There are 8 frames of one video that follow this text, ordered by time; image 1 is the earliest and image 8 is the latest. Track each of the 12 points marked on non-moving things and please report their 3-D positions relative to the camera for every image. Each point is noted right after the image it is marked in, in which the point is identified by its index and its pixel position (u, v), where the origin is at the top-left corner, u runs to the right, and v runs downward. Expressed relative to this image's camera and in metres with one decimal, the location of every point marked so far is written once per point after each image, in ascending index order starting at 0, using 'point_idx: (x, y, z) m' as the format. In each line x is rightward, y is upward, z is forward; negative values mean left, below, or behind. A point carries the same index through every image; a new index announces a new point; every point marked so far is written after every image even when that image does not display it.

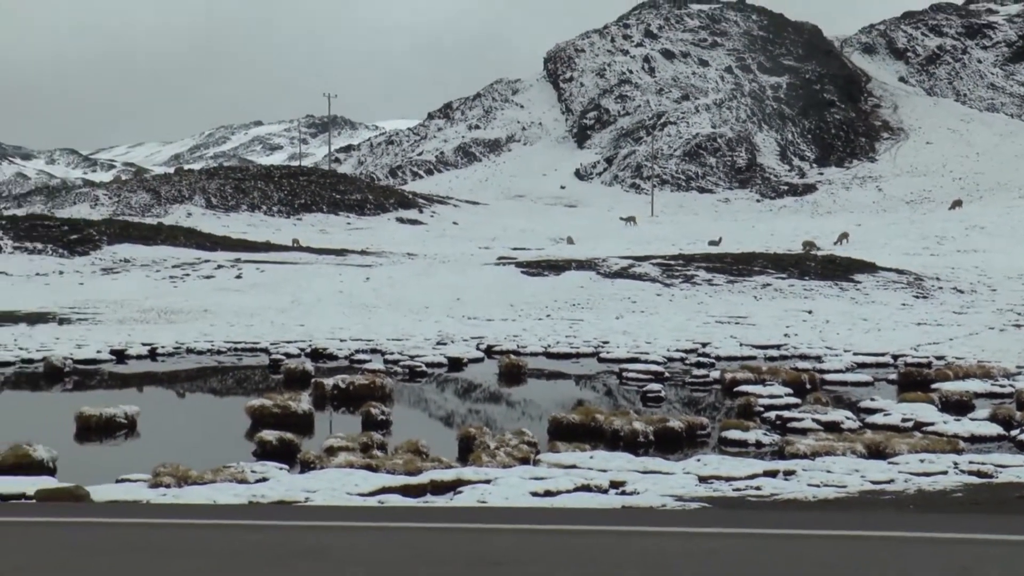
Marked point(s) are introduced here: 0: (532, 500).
0: (+0.1, -1.2, +7.9) m
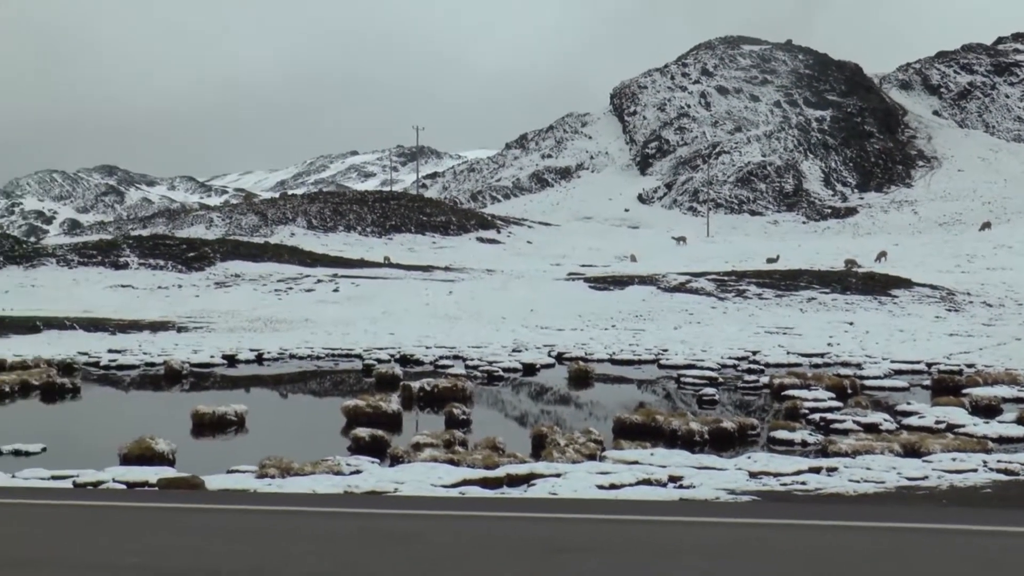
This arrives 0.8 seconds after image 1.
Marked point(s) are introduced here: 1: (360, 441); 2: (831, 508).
0: (+0.6, -1.3, +8.7) m
1: (-1.2, -1.1, +10.6) m
2: (+2.0, -1.4, +8.2) m
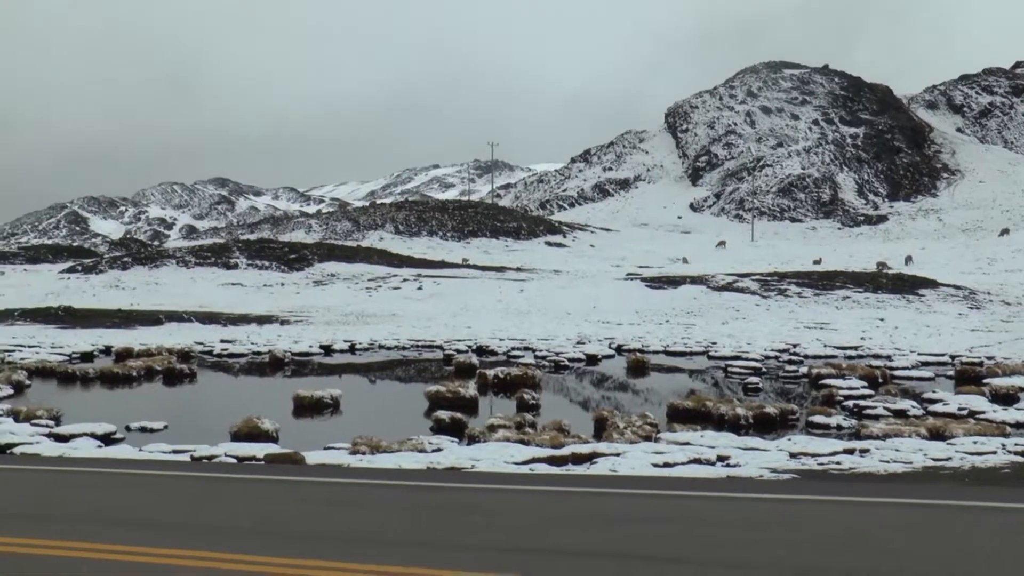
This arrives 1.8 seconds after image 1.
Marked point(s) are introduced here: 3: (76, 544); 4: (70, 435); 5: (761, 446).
0: (+1.0, -1.3, +9.7) m
1: (-0.6, -1.1, +11.7) m
2: (+2.4, -1.4, +9.2) m
3: (-2.6, -1.7, +8.1) m
4: (-3.4, -1.2, +10.5) m
5: (+1.9, -1.2, +10.2) m
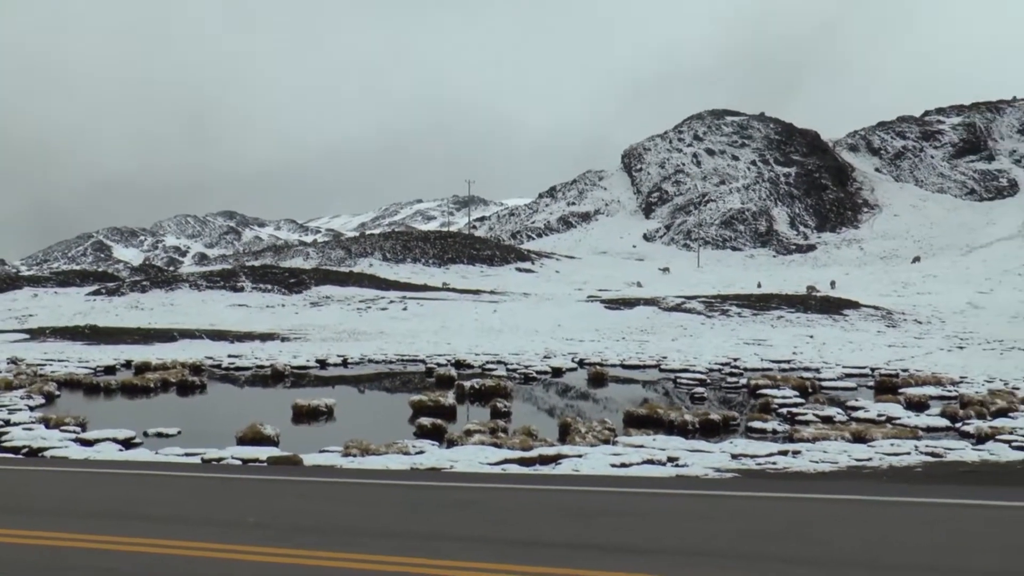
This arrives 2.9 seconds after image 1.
0: (+0.8, -1.5, +10.9) m
1: (-0.9, -1.3, +12.9) m
2: (+2.2, -1.5, +10.4) m
3: (-2.7, -1.8, +9.3) m
4: (-3.7, -1.3, +11.7) m
5: (+1.7, -1.4, +11.5) m
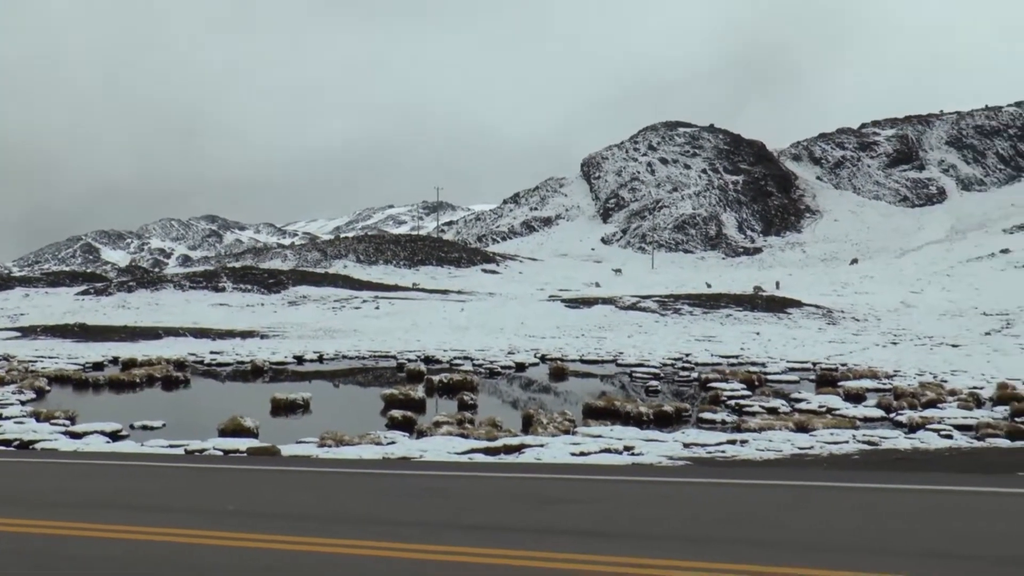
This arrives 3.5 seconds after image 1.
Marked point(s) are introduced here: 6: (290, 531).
0: (+0.5, -1.5, +11.6) m
1: (-1.2, -1.3, +13.5) m
2: (+2.0, -1.5, +11.1) m
3: (-3.0, -1.8, +9.9) m
4: (-4.0, -1.3, +12.3) m
5: (+1.4, -1.4, +12.2) m
6: (-1.6, -1.8, +9.7) m
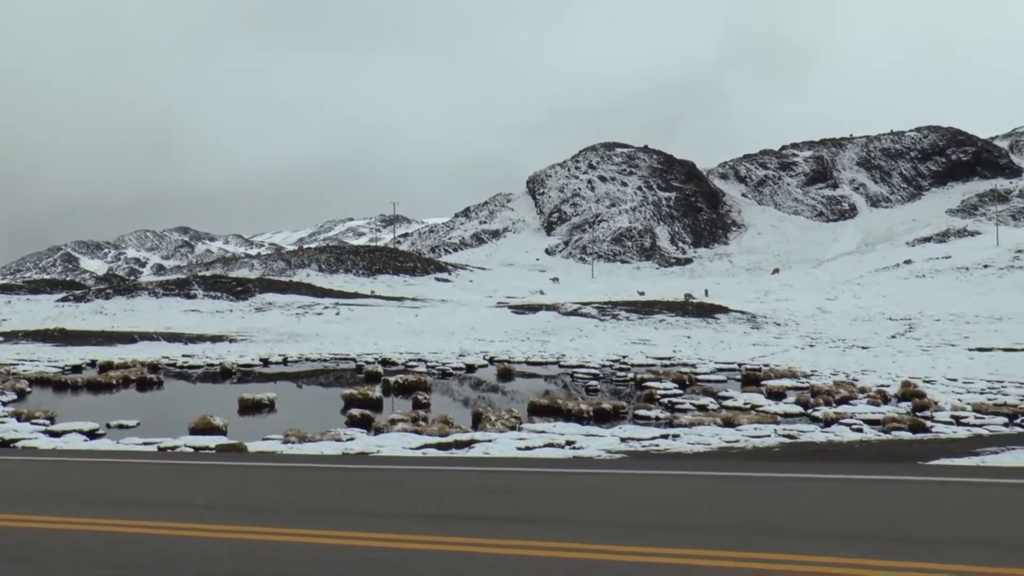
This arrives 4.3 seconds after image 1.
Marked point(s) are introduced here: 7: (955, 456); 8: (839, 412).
0: (+0.1, -1.6, +12.6) m
1: (-1.8, -1.4, +14.4) m
2: (+1.5, -1.6, +12.2) m
3: (-3.4, -1.9, +10.7) m
4: (-4.5, -1.4, +13.1) m
5: (+0.9, -1.5, +13.2) m
6: (-2.0, -1.8, +10.5) m
7: (+3.8, -1.4, +11.3) m
8: (+3.4, -1.3, +13.5) m
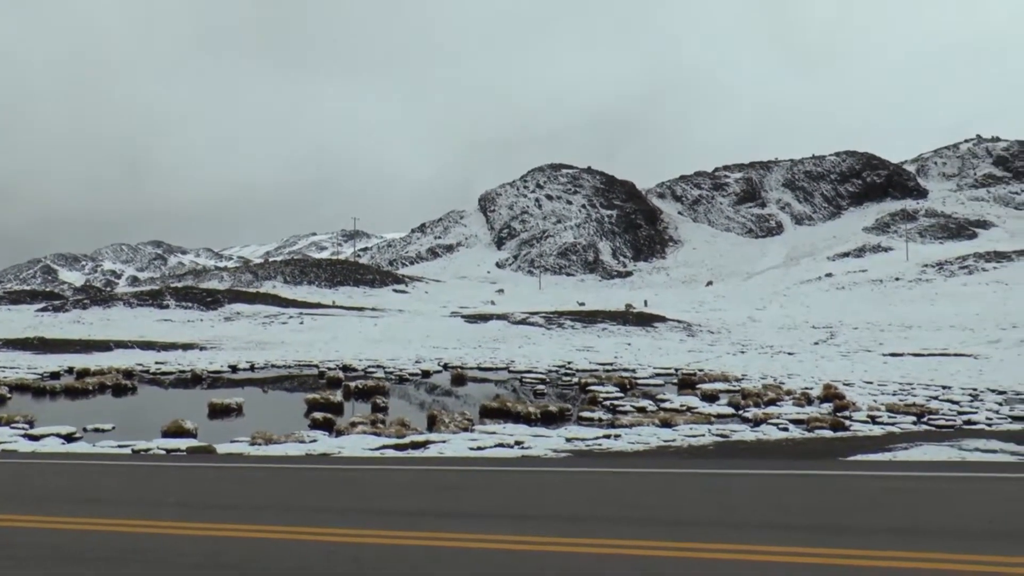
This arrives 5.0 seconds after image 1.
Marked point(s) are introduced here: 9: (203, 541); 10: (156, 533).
0: (-0.4, -1.7, +13.5) m
1: (-2.3, -1.6, +15.2) m
2: (+1.0, -1.7, +13.1) m
3: (-3.8, -2.0, +11.4) m
4: (-5.0, -1.5, +13.8) m
5: (+0.4, -1.6, +14.1) m
6: (-2.4, -1.9, +11.3) m
7: (+3.3, -1.5, +12.4) m
8: (+2.8, -1.4, +14.5) m
9: (-2.3, -1.9, +10.2) m
10: (-2.9, -1.9, +10.8) m
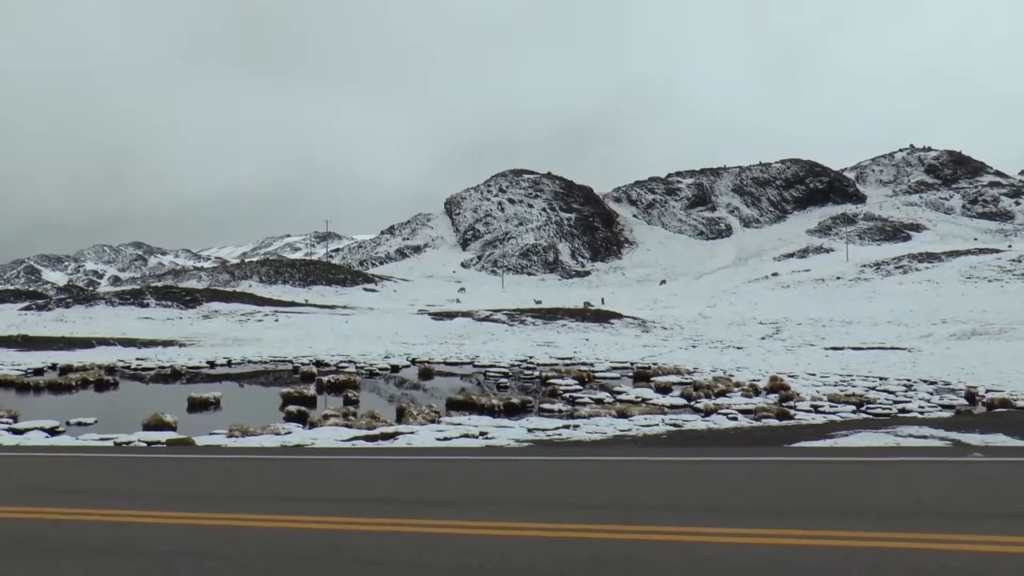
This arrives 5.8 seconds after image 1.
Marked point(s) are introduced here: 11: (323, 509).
0: (-0.8, -1.7, +14.2) m
1: (-2.8, -1.5, +15.9) m
2: (+0.7, -1.7, +13.9) m
3: (-4.1, -1.9, +12.0) m
4: (-5.4, -1.5, +14.3) m
5: (0.0, -1.6, +14.8) m
6: (-2.7, -1.9, +11.9) m
7: (+3.0, -1.5, +13.2) m
8: (+2.4, -1.4, +15.4) m
9: (-2.6, -1.9, +10.8) m
10: (-3.1, -1.9, +11.4) m
11: (-1.6, -1.9, +11.9) m
